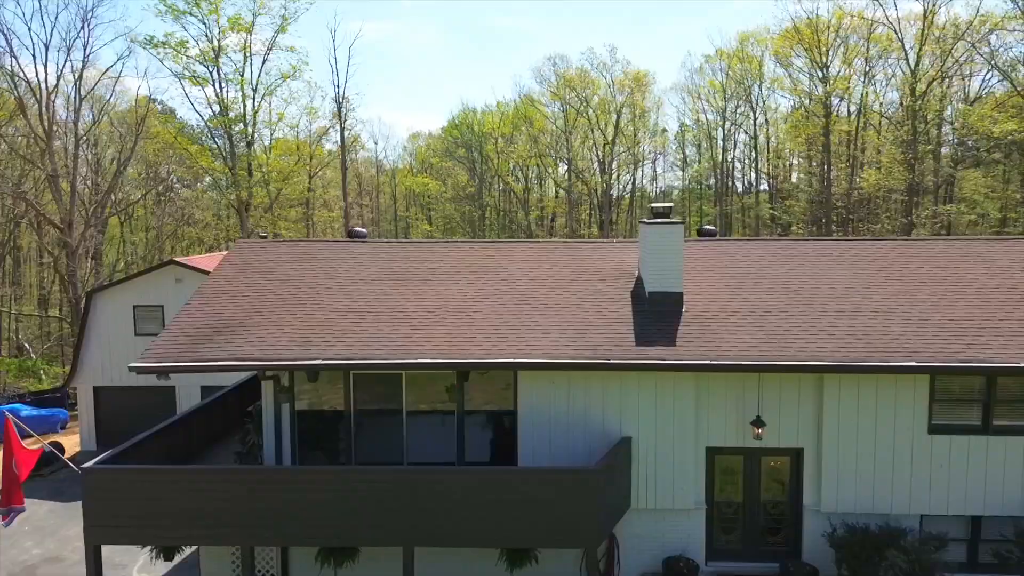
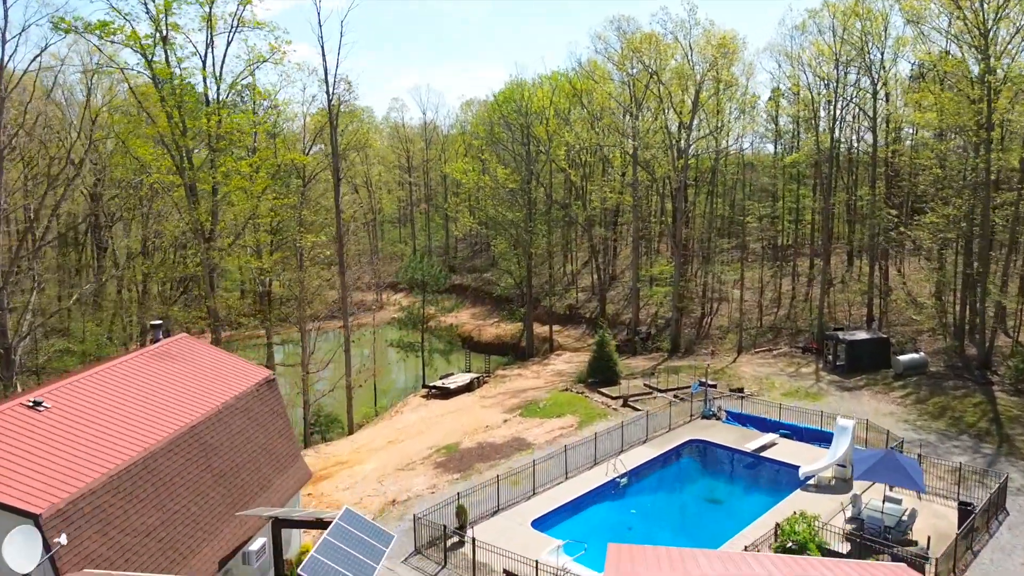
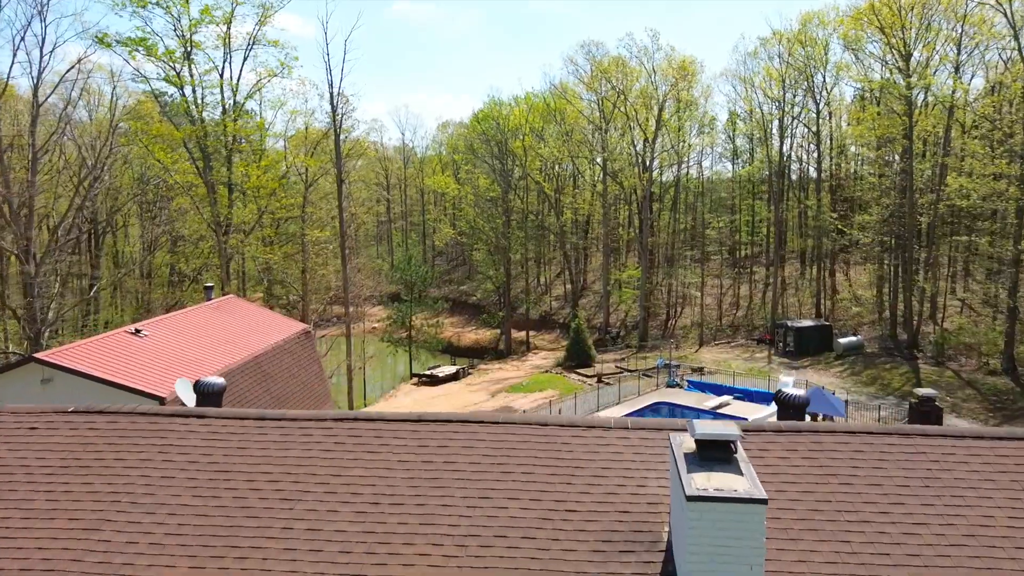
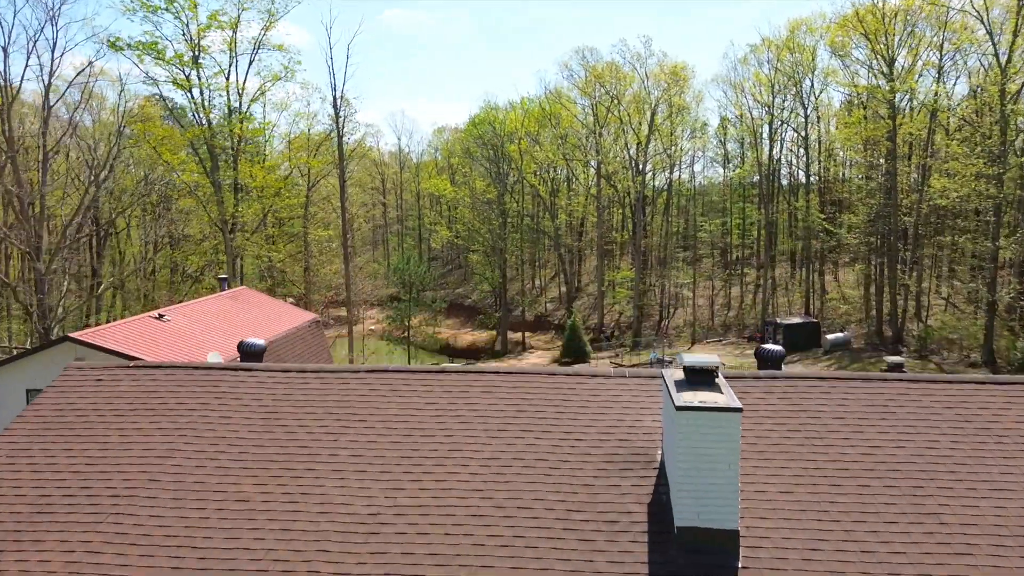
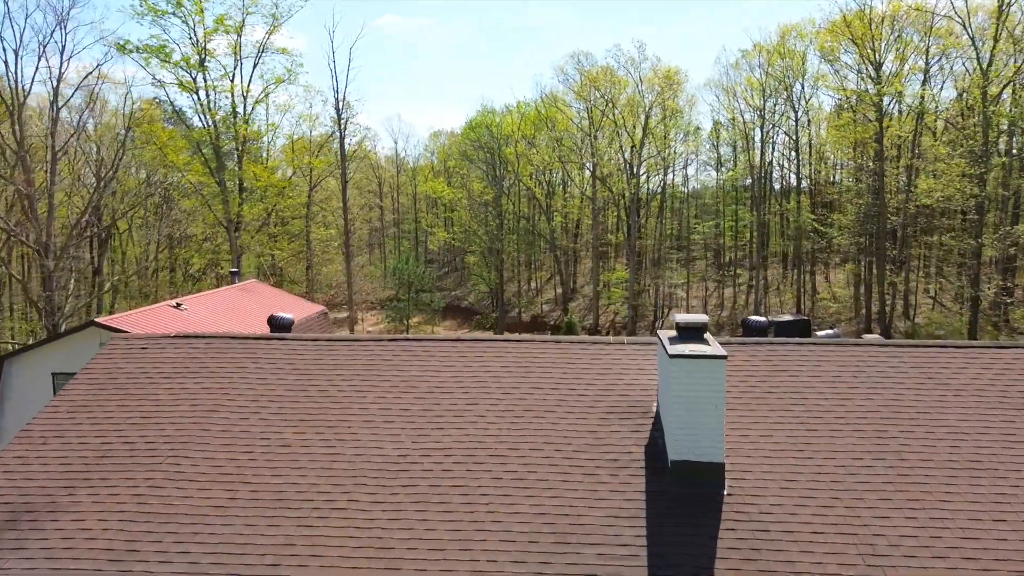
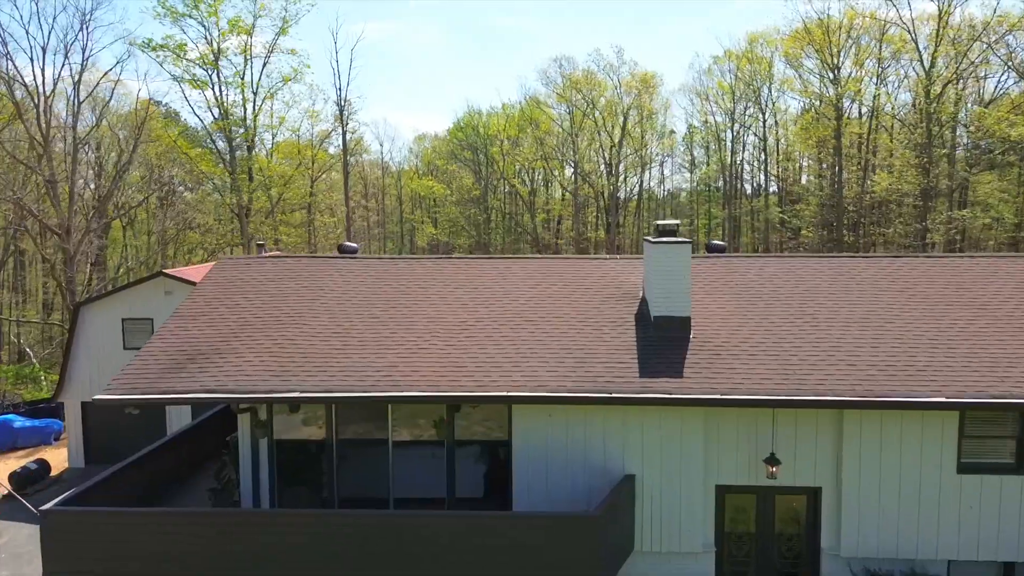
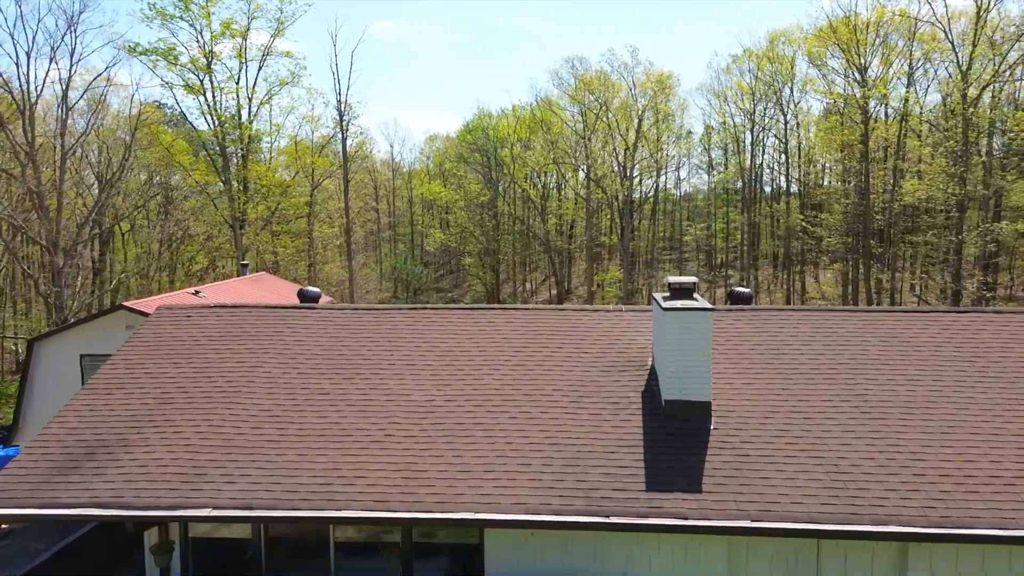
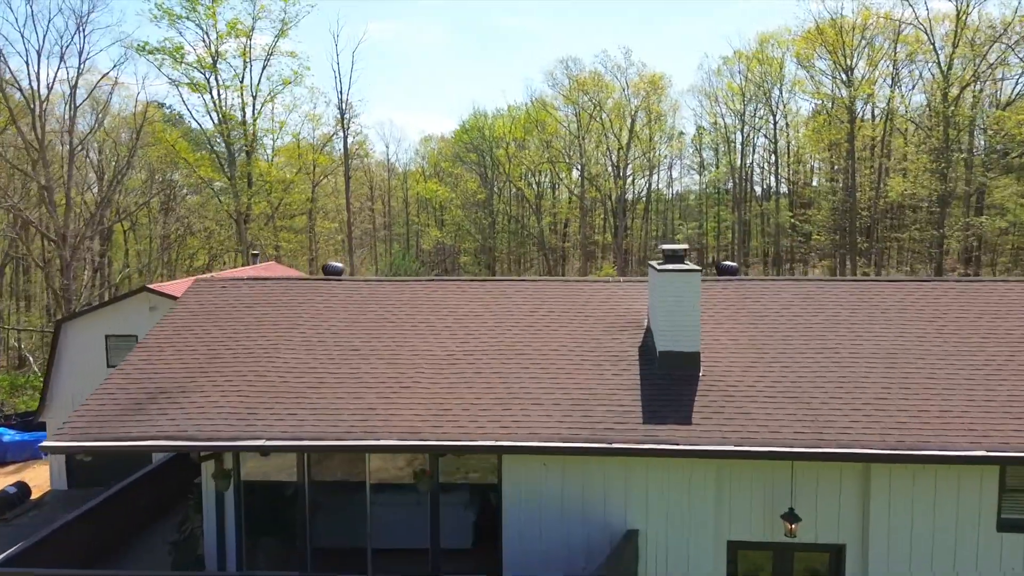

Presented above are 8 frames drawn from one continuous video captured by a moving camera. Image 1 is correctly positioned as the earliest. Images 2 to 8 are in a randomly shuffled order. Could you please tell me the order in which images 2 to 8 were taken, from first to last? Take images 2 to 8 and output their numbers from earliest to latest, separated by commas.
6, 8, 7, 5, 4, 3, 2
